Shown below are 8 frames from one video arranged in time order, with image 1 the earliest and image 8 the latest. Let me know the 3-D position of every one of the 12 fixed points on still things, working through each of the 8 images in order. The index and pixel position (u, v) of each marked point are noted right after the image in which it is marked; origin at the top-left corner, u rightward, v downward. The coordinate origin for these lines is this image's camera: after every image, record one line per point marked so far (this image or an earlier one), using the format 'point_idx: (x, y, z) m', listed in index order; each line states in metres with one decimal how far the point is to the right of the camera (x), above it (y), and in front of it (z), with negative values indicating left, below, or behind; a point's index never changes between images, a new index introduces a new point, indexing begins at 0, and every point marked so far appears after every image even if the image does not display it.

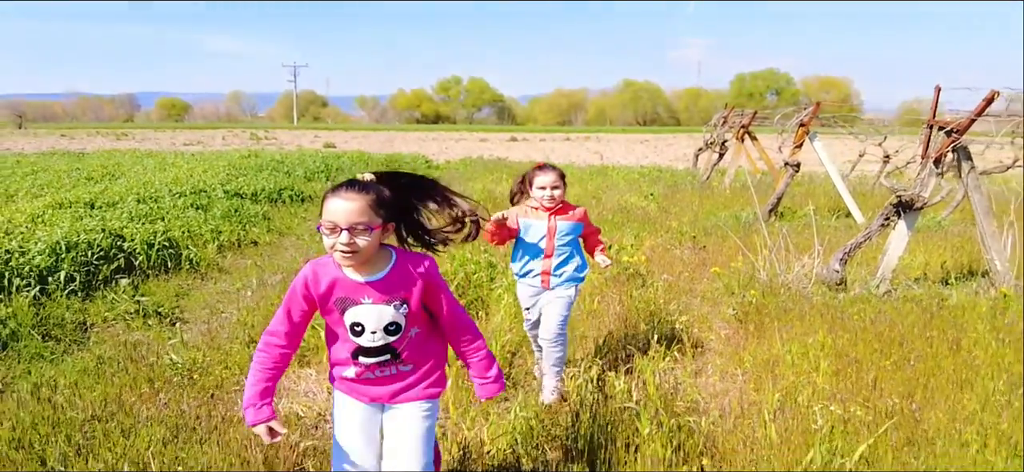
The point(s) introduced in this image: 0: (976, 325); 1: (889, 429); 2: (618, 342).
0: (+3.8, -0.7, +4.8) m
1: (+2.1, -1.0, +3.3) m
2: (+0.9, -0.8, +4.9) m
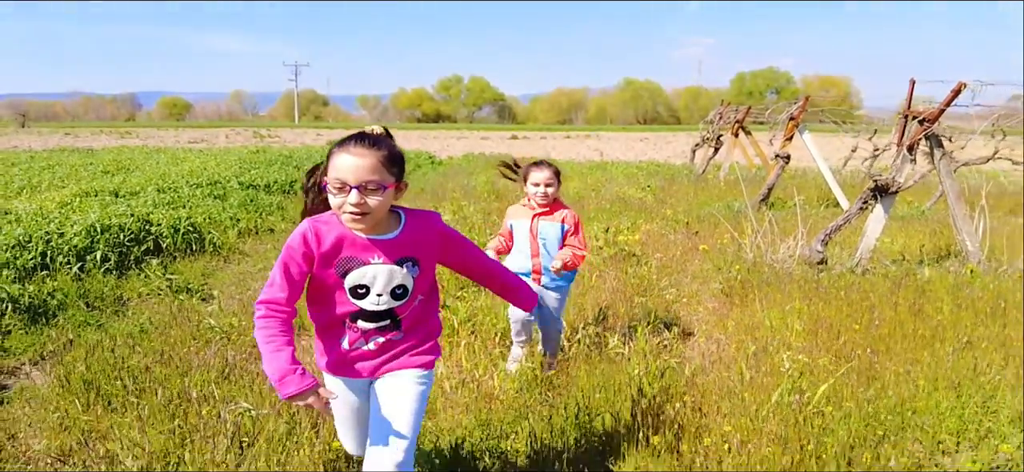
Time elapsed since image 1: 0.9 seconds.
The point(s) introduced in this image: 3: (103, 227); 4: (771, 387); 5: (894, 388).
0: (+3.8, -0.5, +5.3) m
1: (+2.2, -0.8, +3.8) m
2: (+0.9, -0.6, +5.4) m
3: (-4.9, +0.1, +7.0) m
4: (+1.6, -0.9, +3.5) m
5: (+2.3, -0.9, +3.6) m
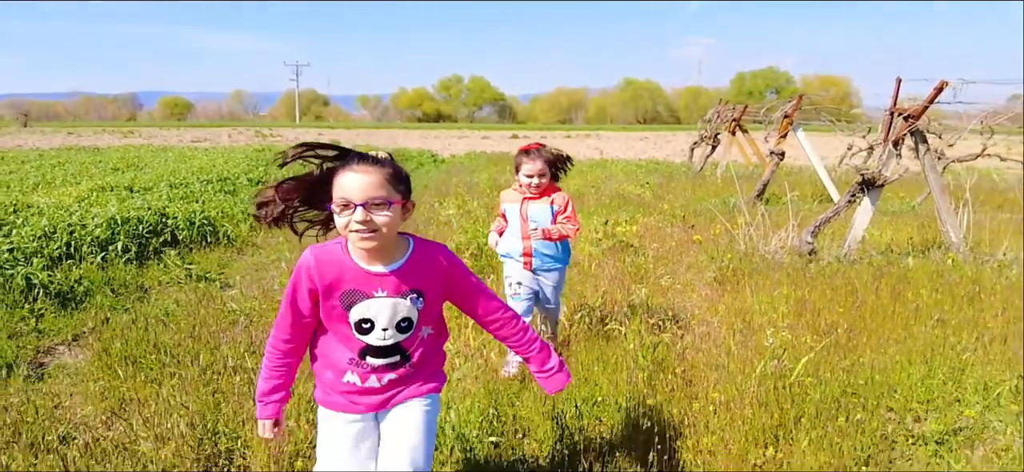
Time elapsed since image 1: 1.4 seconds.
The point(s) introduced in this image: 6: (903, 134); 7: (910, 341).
0: (+3.9, -0.4, +5.6) m
1: (+2.2, -0.8, +4.1) m
2: (+1.0, -0.5, +5.7) m
3: (-4.8, +0.2, +7.3) m
4: (+1.6, -0.8, +3.8) m
5: (+2.4, -0.8, +3.9) m
6: (+4.6, +1.2, +6.9) m
7: (+2.8, -0.7, +4.2) m
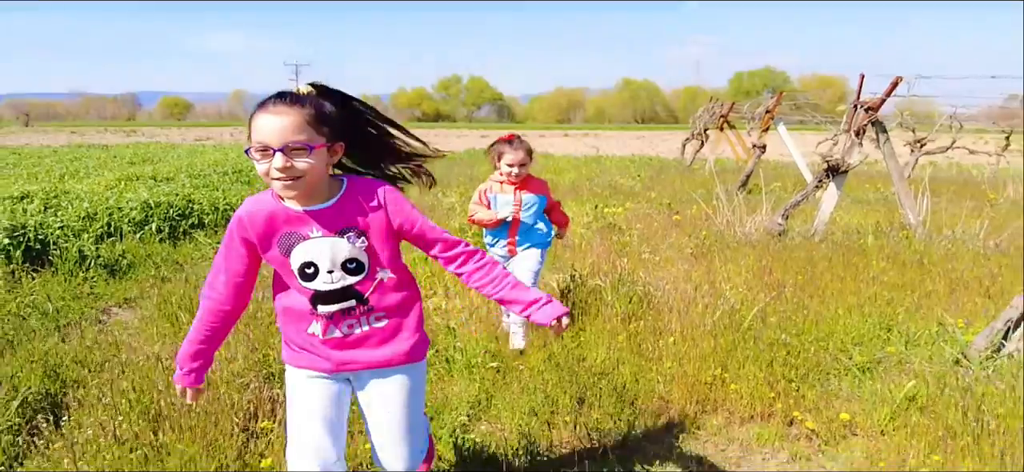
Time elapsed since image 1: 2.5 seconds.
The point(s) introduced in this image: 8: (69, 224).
0: (+3.9, -0.2, +6.3) m
1: (+2.2, -0.5, +4.8) m
2: (+0.9, -0.3, +6.4) m
3: (-4.9, +0.4, +8.0) m
4: (+1.6, -0.6, +4.5) m
5: (+2.3, -0.6, +4.6) m
6: (+4.6, +1.5, +7.6) m
7: (+2.8, -0.5, +4.9) m
8: (-5.1, +0.1, +6.7) m
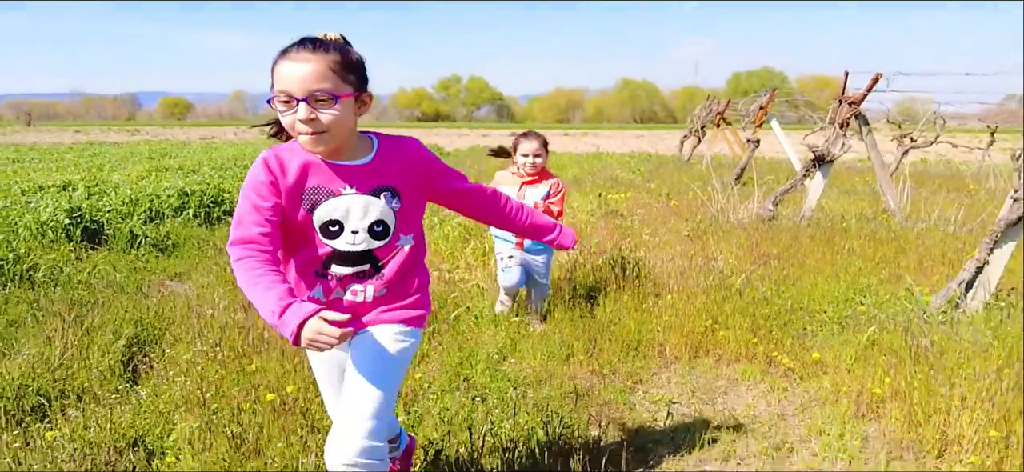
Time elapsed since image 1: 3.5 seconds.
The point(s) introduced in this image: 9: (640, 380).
0: (+4.0, 0.0, +6.9) m
1: (+2.3, -0.3, +5.4) m
2: (+1.1, -0.1, +7.0) m
3: (-4.7, +0.6, +8.6) m
4: (+1.7, -0.3, +5.1) m
5: (+2.5, -0.3, +5.2) m
6: (+4.7, +1.7, +8.2) m
7: (+3.0, -0.3, +5.5) m
8: (-4.9, +0.4, +7.3) m
9: (+0.8, -0.9, +3.8) m
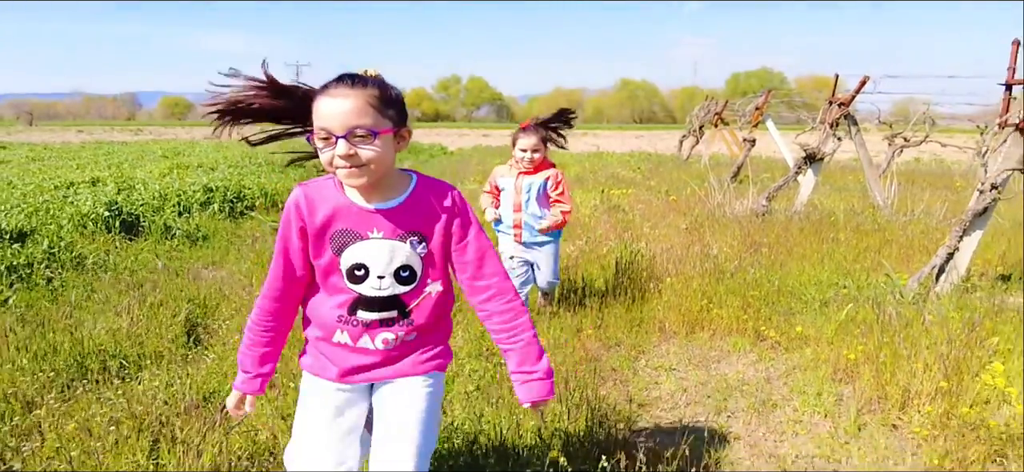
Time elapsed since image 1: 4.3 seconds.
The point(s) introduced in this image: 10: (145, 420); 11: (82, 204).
0: (+4.1, +0.1, +7.4) m
1: (+2.5, -0.2, +5.8) m
2: (+1.2, 0.0, +7.5) m
3: (-4.6, +0.7, +9.0) m
4: (+1.8, -0.2, +5.6) m
5: (+2.6, -0.2, +5.7) m
6: (+4.8, +1.8, +8.7) m
7: (+3.1, -0.2, +6.0) m
8: (-4.8, +0.5, +7.8) m
9: (+1.0, -0.8, +4.3) m
10: (-1.7, -0.8, +2.7) m
11: (-5.3, +0.4, +7.3) m
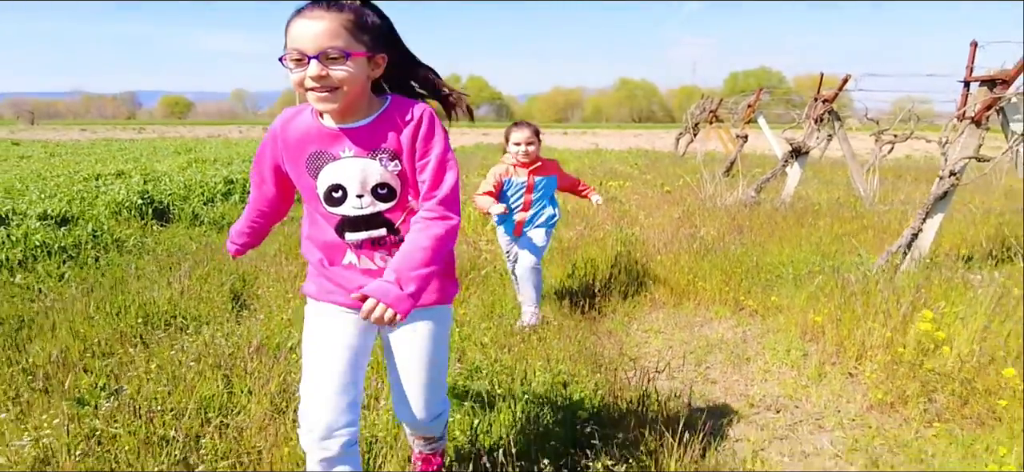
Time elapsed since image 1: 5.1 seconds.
0: (+4.2, +0.3, +7.9) m
1: (+2.5, 0.0, +6.4) m
2: (+1.3, +0.2, +8.0) m
3: (-4.5, +0.9, +9.5) m
4: (+1.9, -0.1, +6.1) m
5: (+2.7, -0.1, +6.2) m
6: (+4.9, +1.9, +9.2) m
7: (+3.1, 0.0, +6.5) m
8: (-4.8, +0.6, +8.3) m
9: (+1.0, -0.7, +4.8) m
10: (-1.6, -0.7, +3.2) m
11: (-5.3, +0.6, +7.8) m
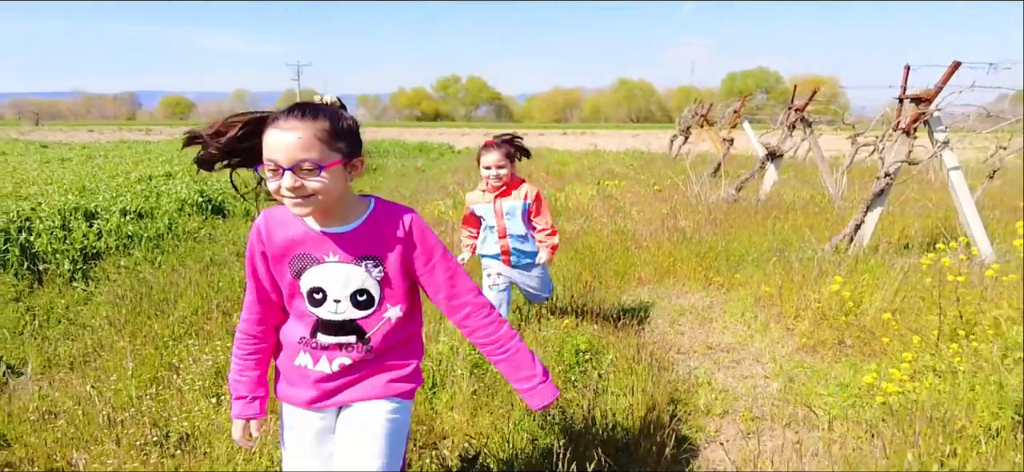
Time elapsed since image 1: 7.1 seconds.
0: (+4.3, +0.4, +9.1) m
1: (+2.7, +0.1, +7.6) m
2: (+1.4, +0.3, +9.2) m
3: (-4.4, +1.0, +10.7) m
4: (+2.0, 0.0, +7.3) m
5: (+2.8, 0.0, +7.4) m
6: (+5.0, +2.0, +10.4) m
7: (+3.3, +0.1, +7.7) m
8: (-4.6, +0.7, +9.5) m
9: (+1.2, -0.6, +6.0) m
10: (-1.5, -0.6, +4.4) m
11: (-5.1, +0.7, +9.0) m
